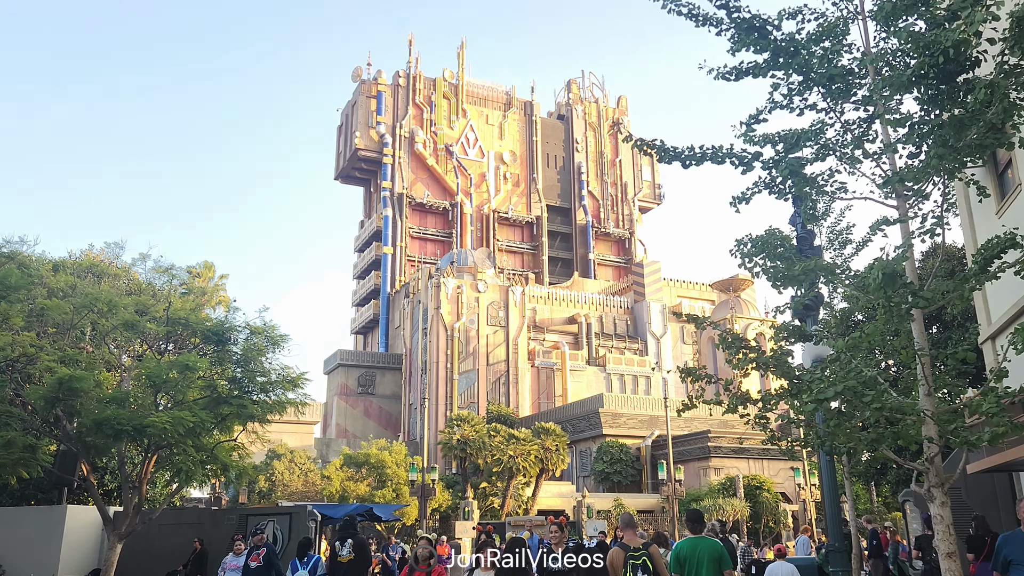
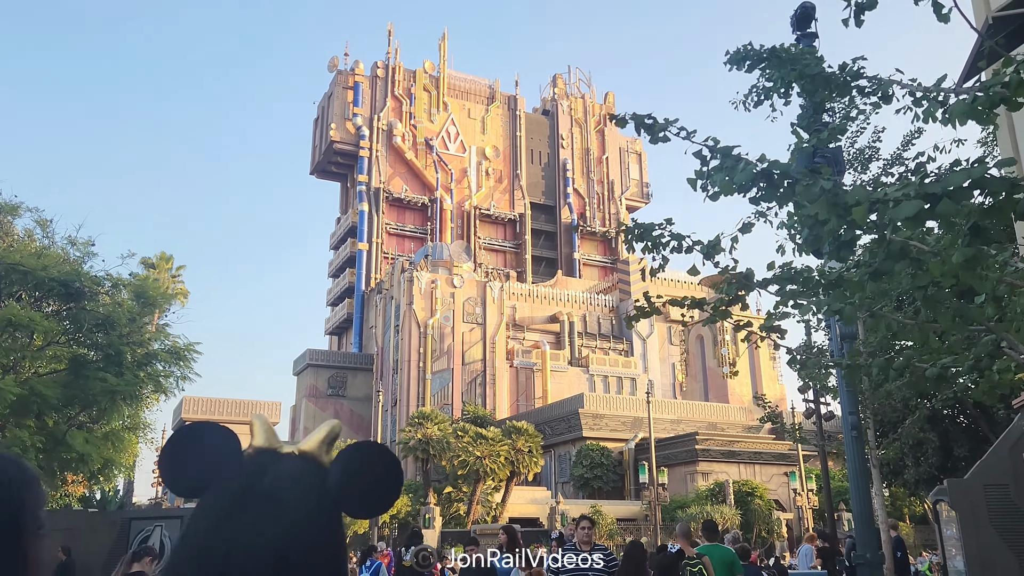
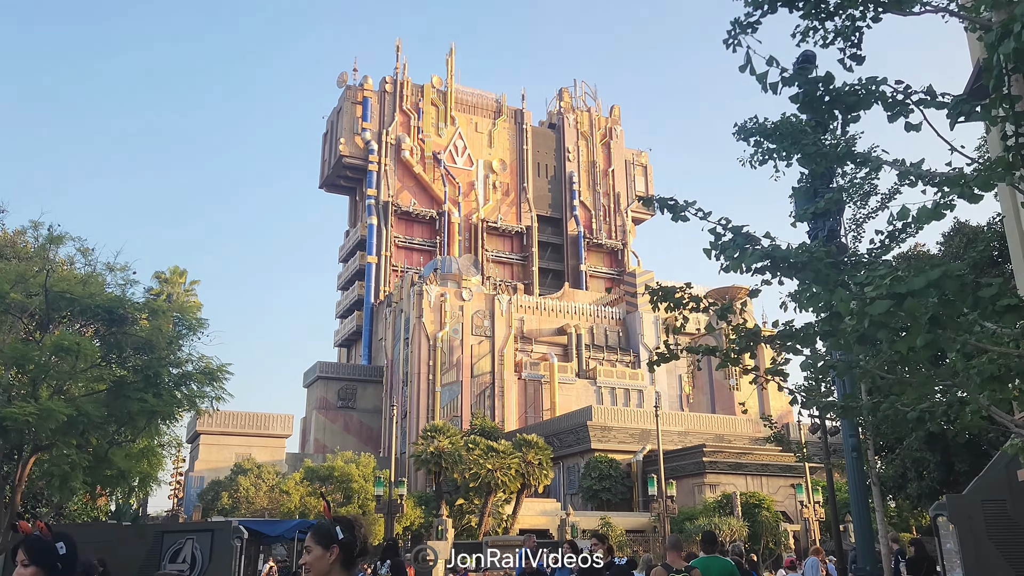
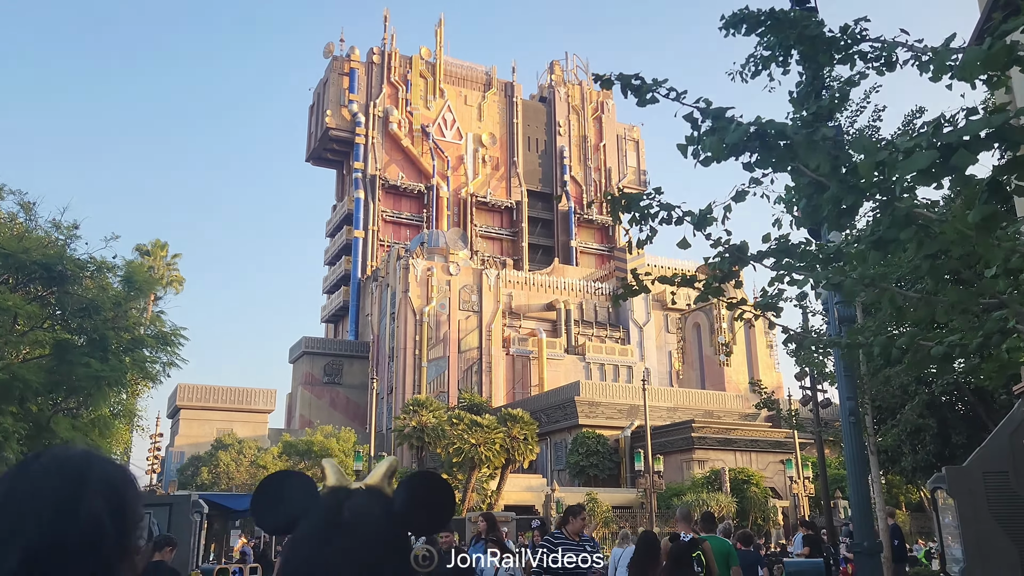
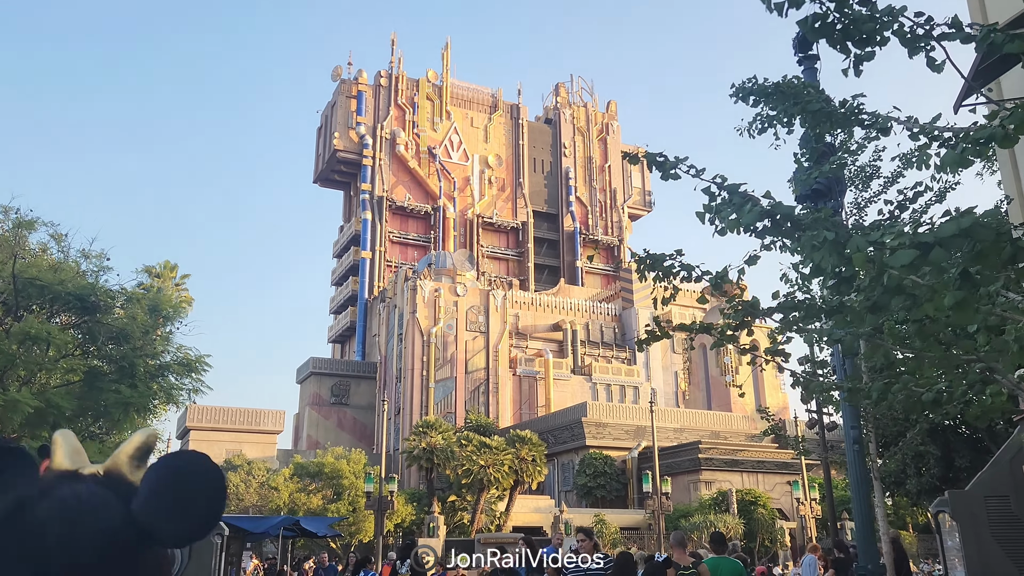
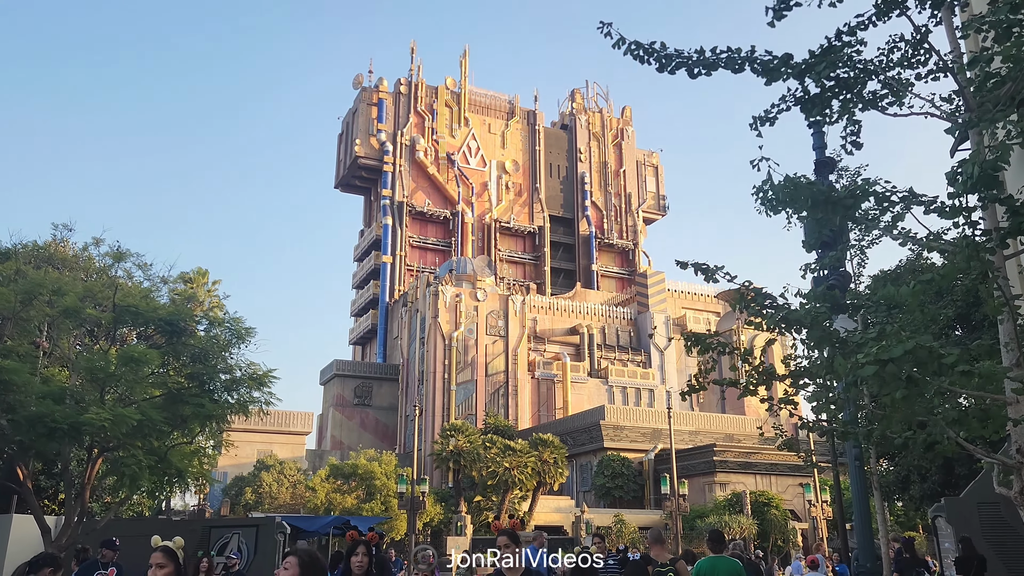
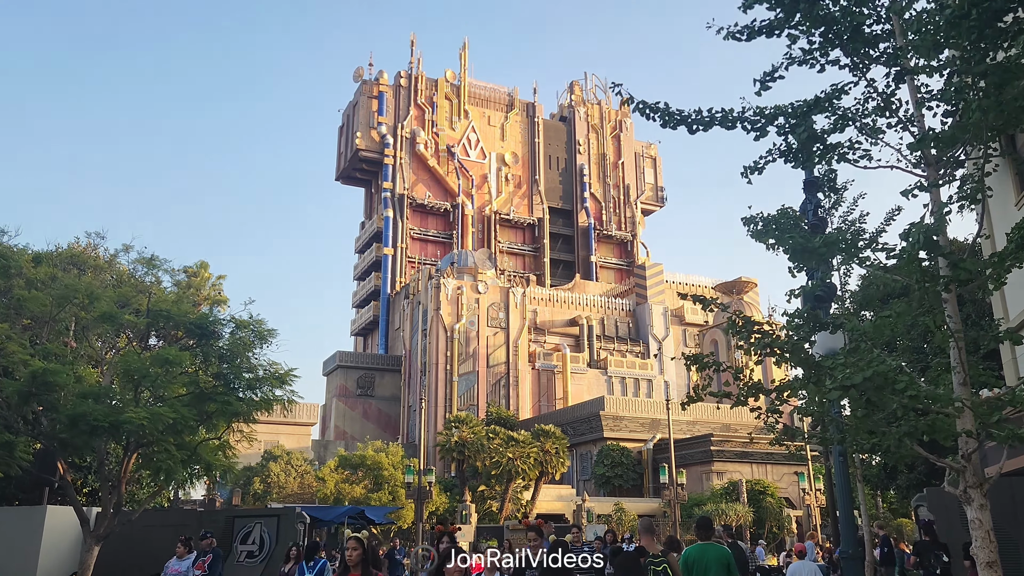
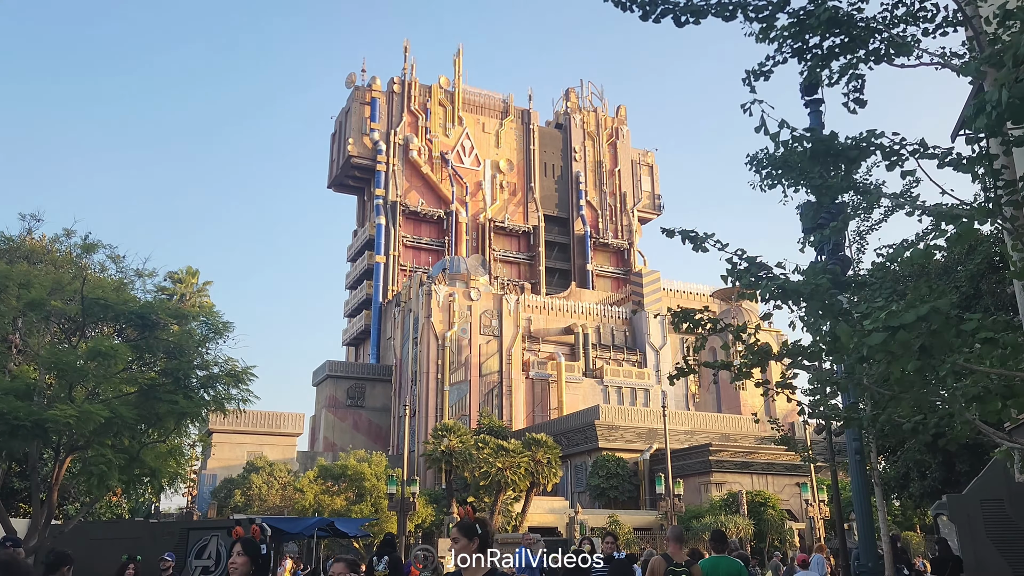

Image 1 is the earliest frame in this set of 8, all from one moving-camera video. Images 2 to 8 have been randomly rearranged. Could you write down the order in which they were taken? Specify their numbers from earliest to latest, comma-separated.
7, 6, 8, 3, 5, 2, 4
